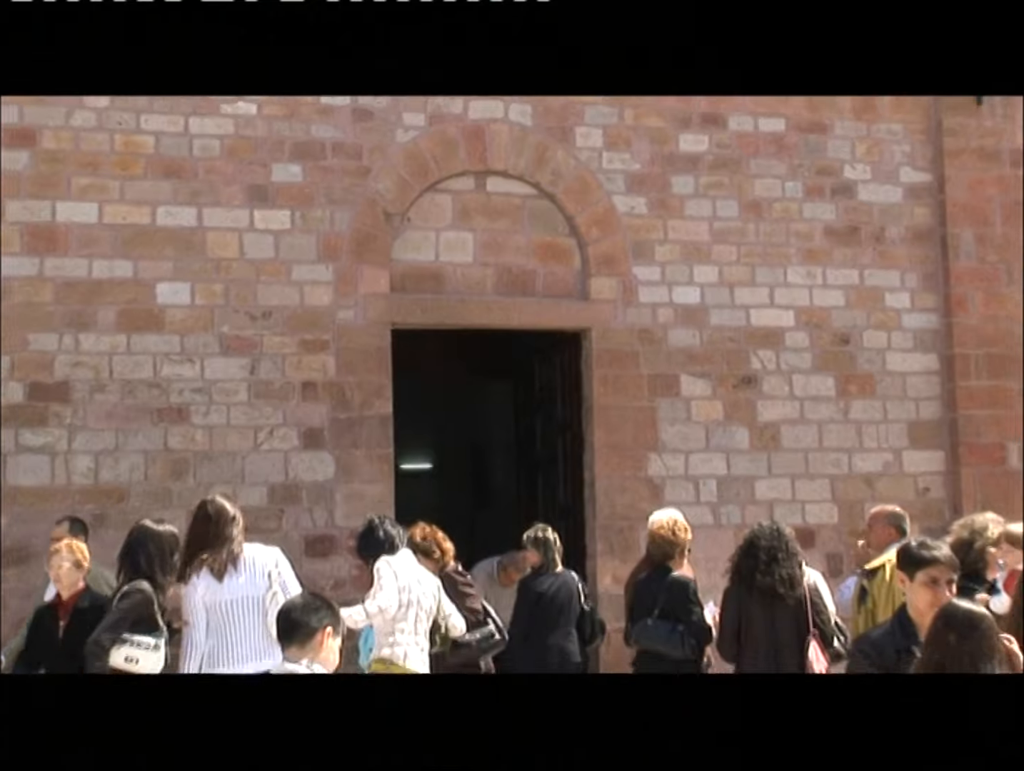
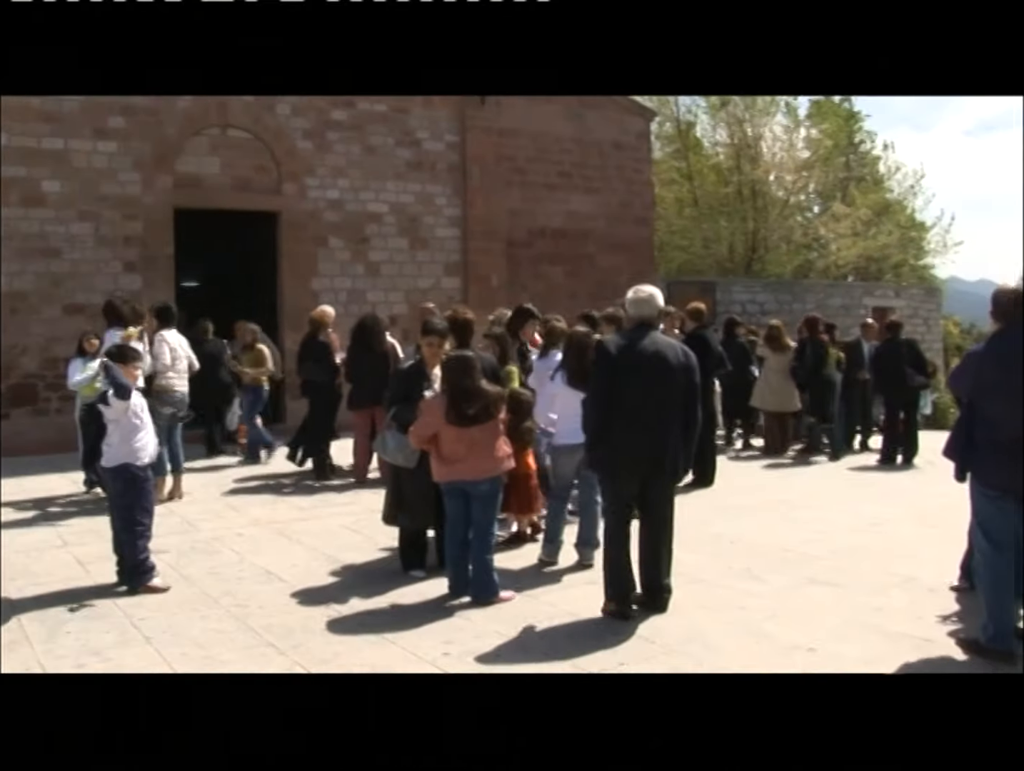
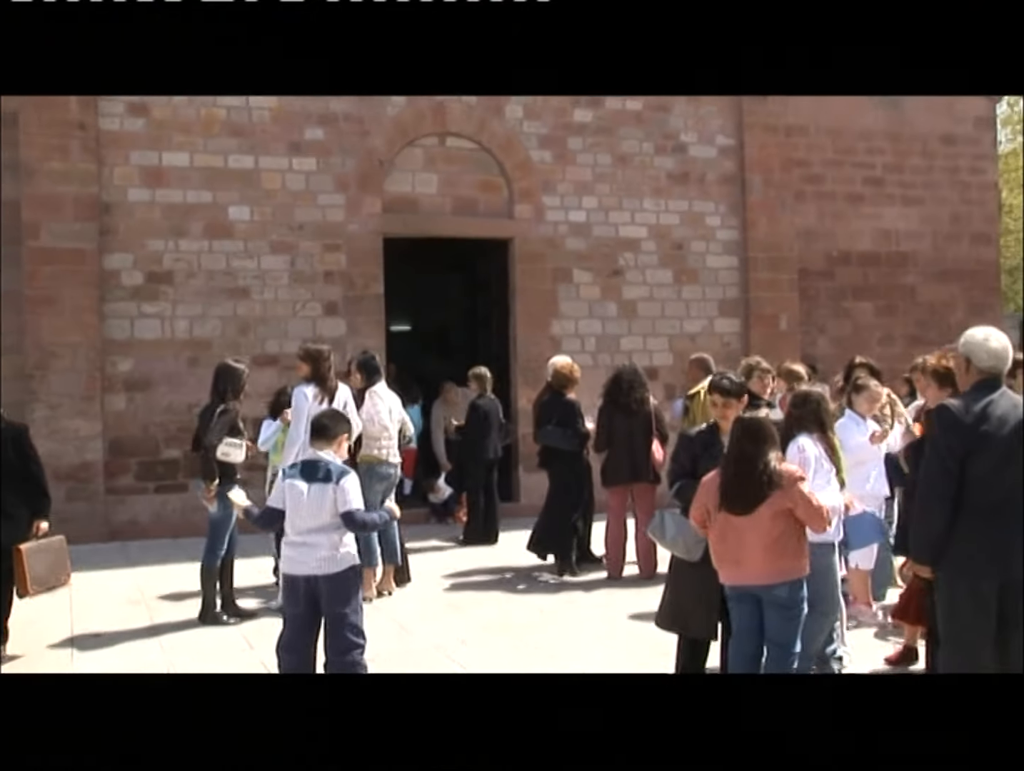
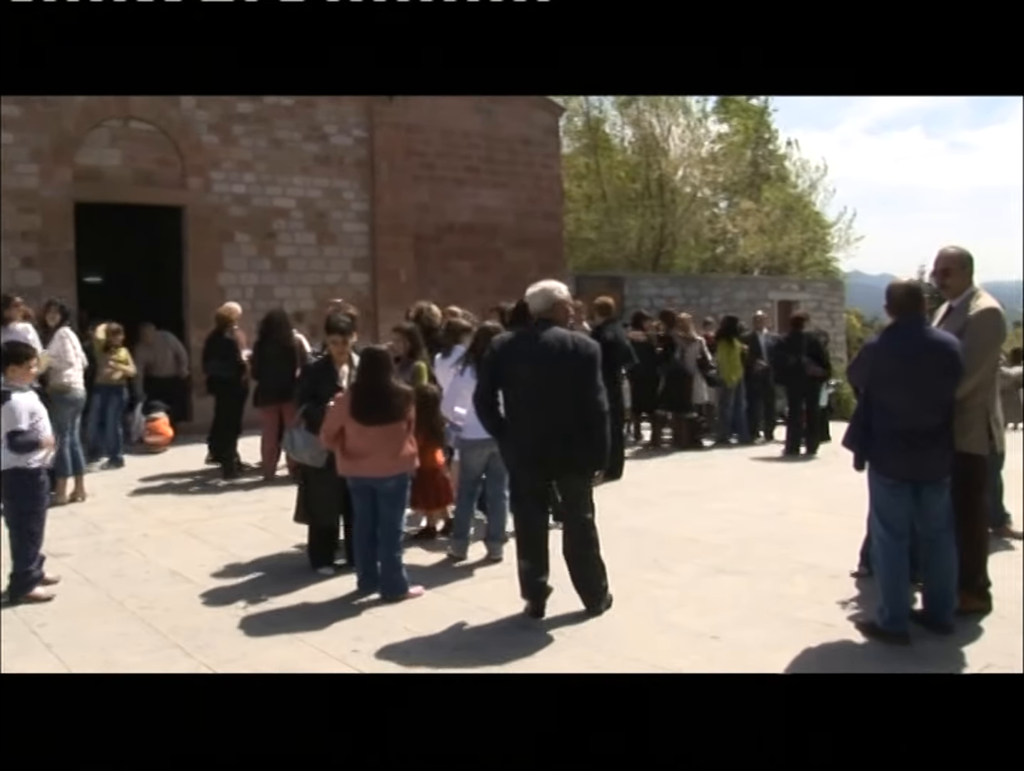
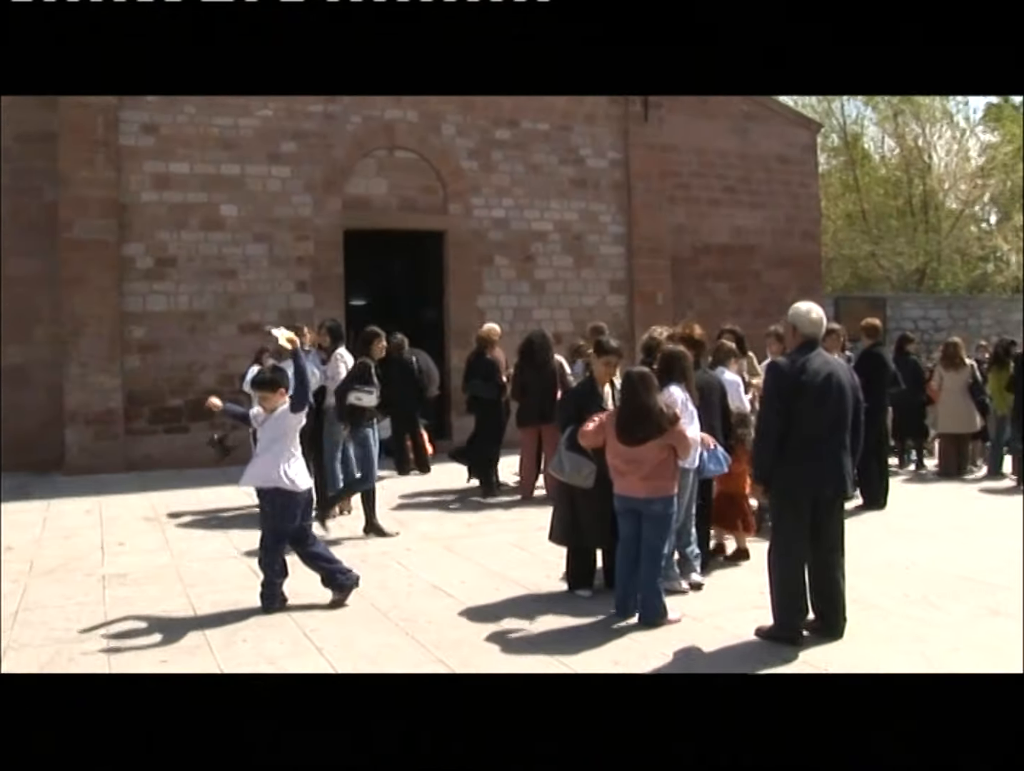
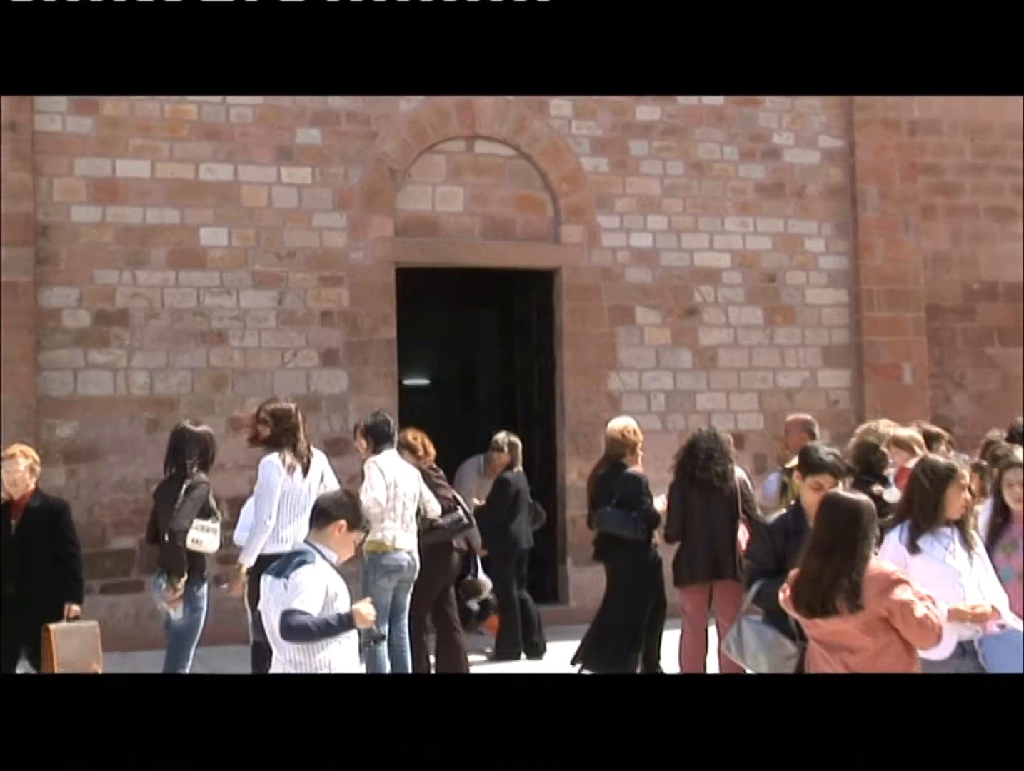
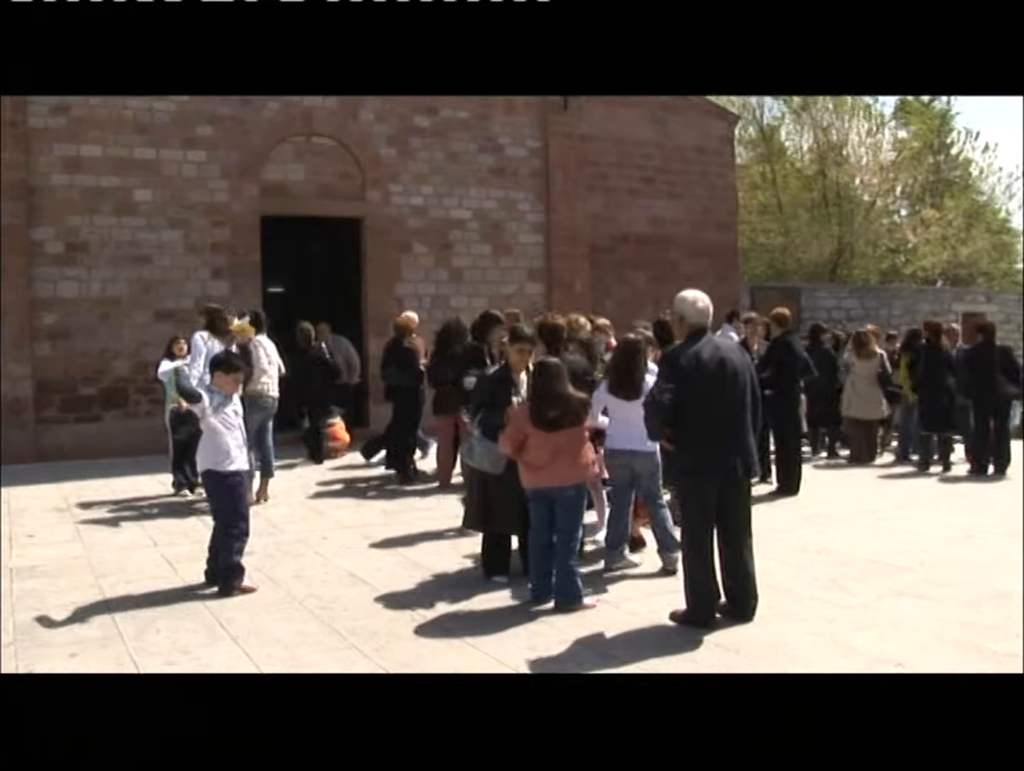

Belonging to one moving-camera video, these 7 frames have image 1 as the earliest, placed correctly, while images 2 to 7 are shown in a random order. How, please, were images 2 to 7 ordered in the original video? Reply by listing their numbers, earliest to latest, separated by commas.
6, 3, 5, 7, 2, 4
